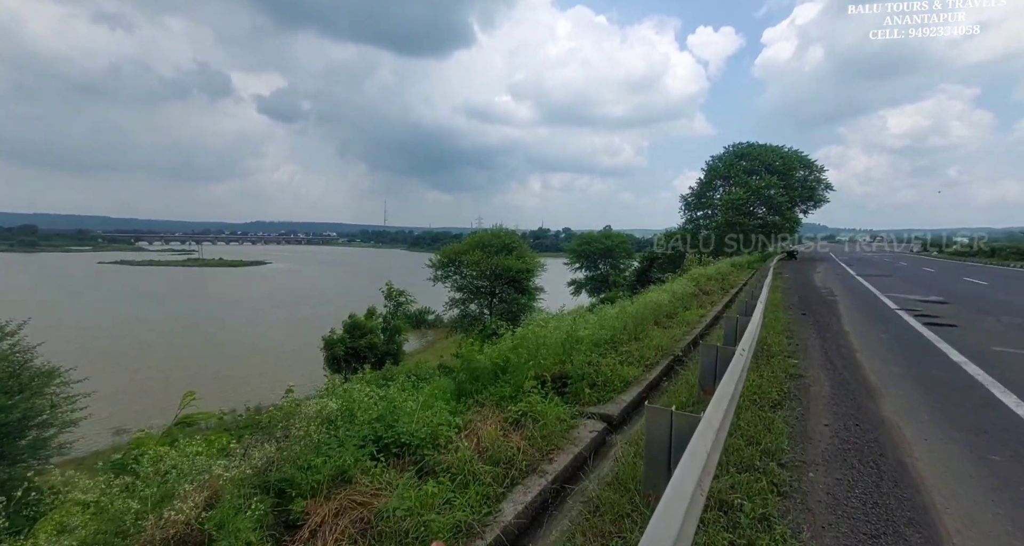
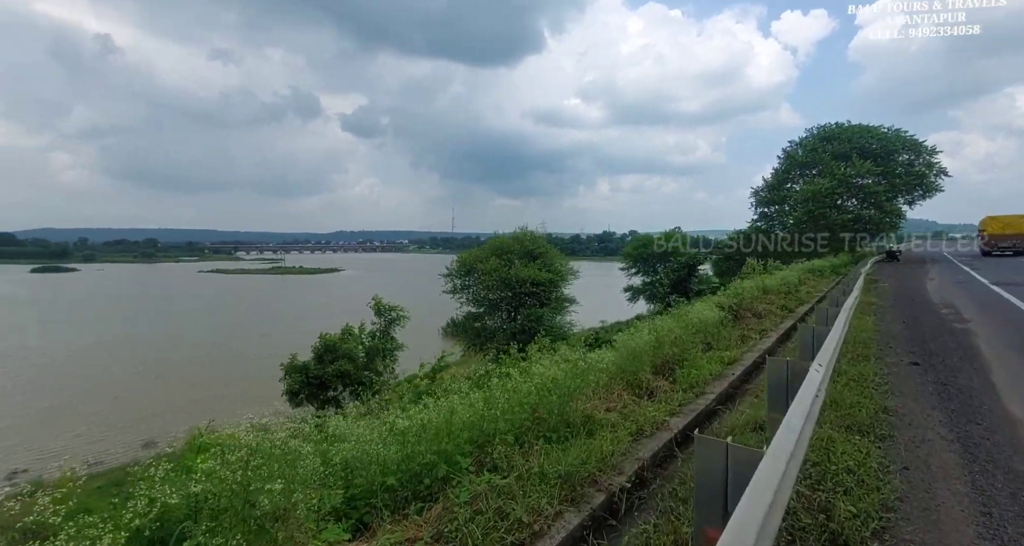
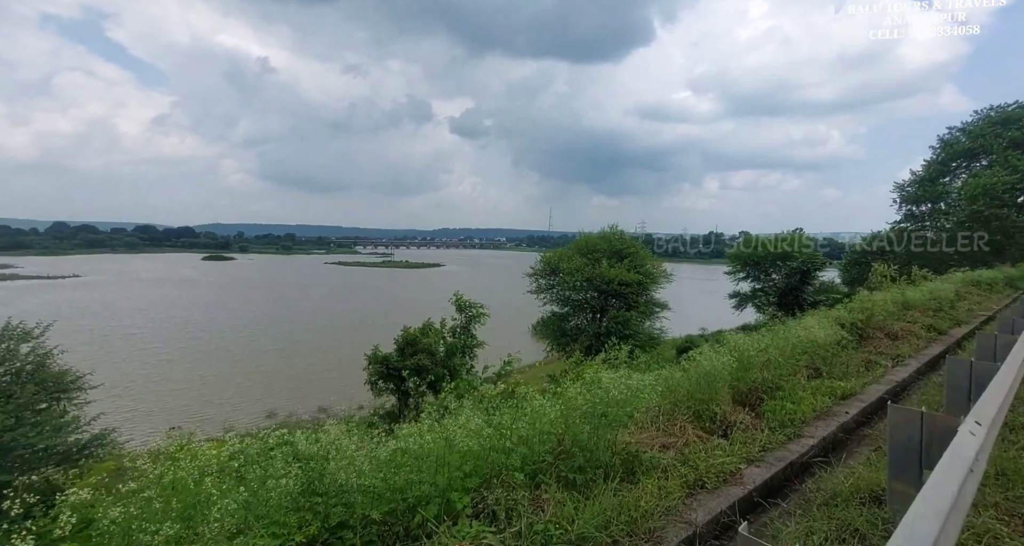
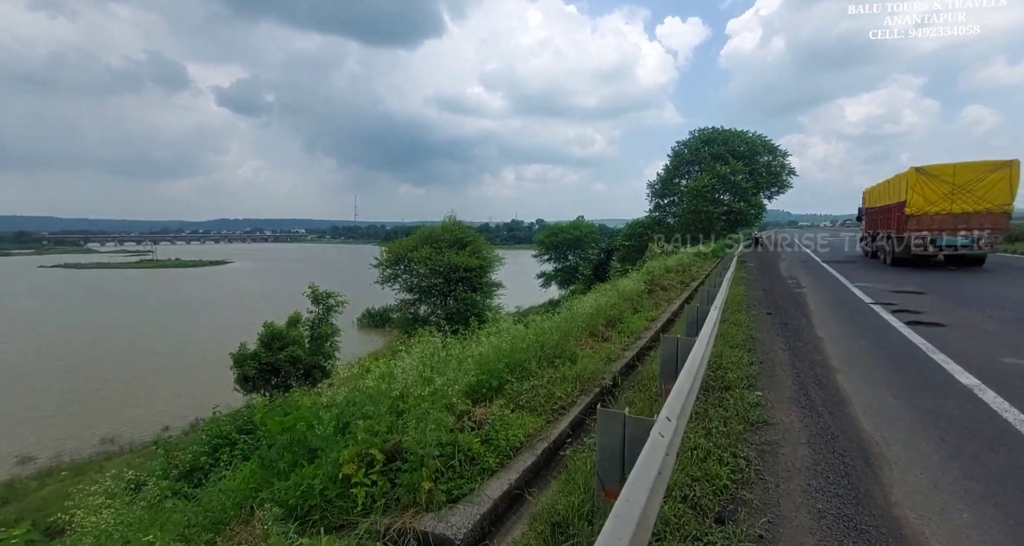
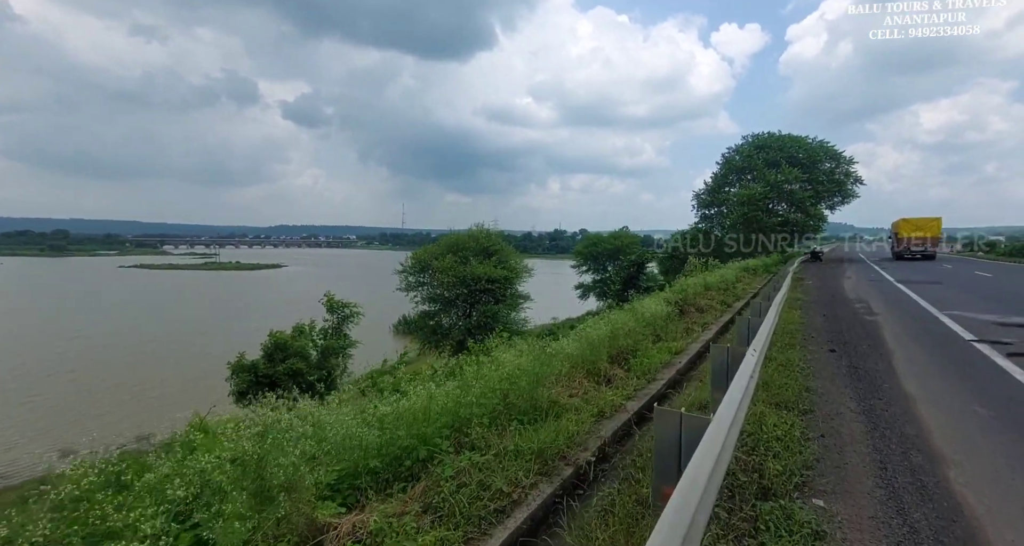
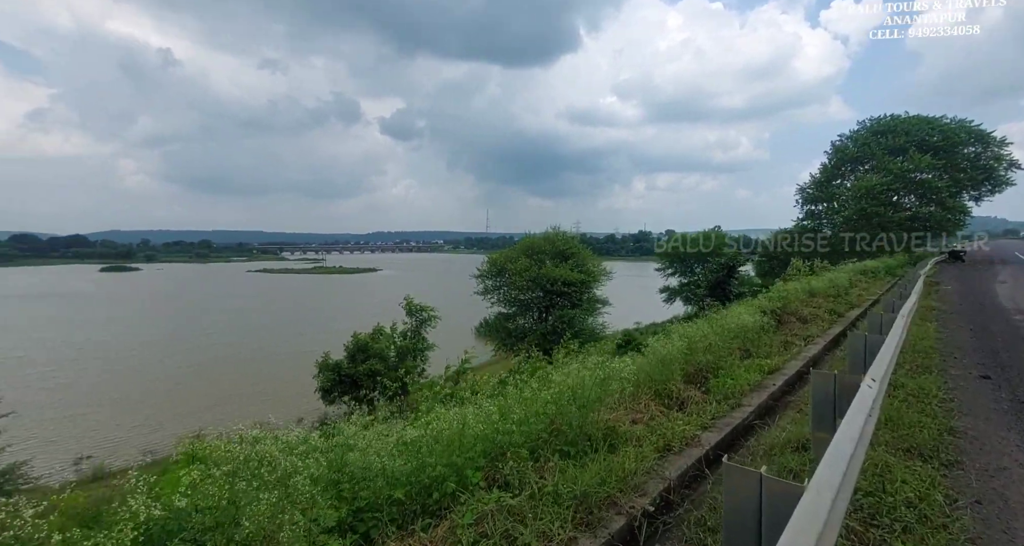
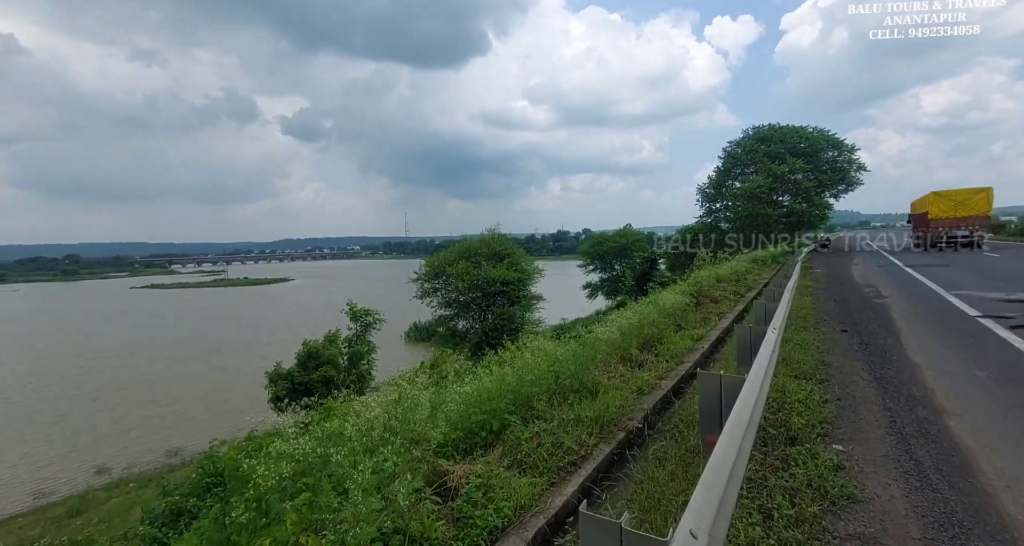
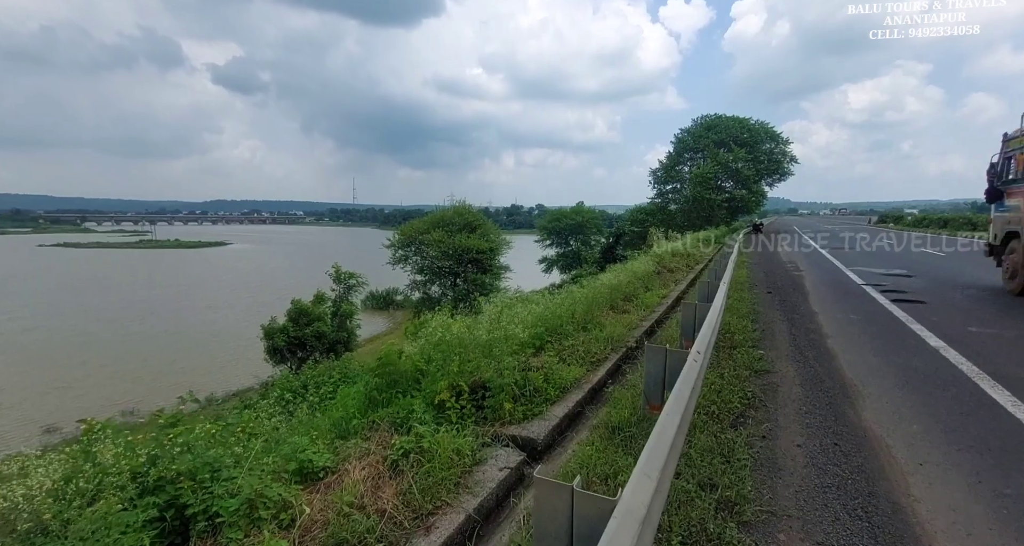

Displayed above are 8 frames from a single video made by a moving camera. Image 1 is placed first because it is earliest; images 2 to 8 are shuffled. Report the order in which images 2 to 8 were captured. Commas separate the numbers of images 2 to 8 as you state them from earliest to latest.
8, 4, 7, 5, 2, 6, 3
